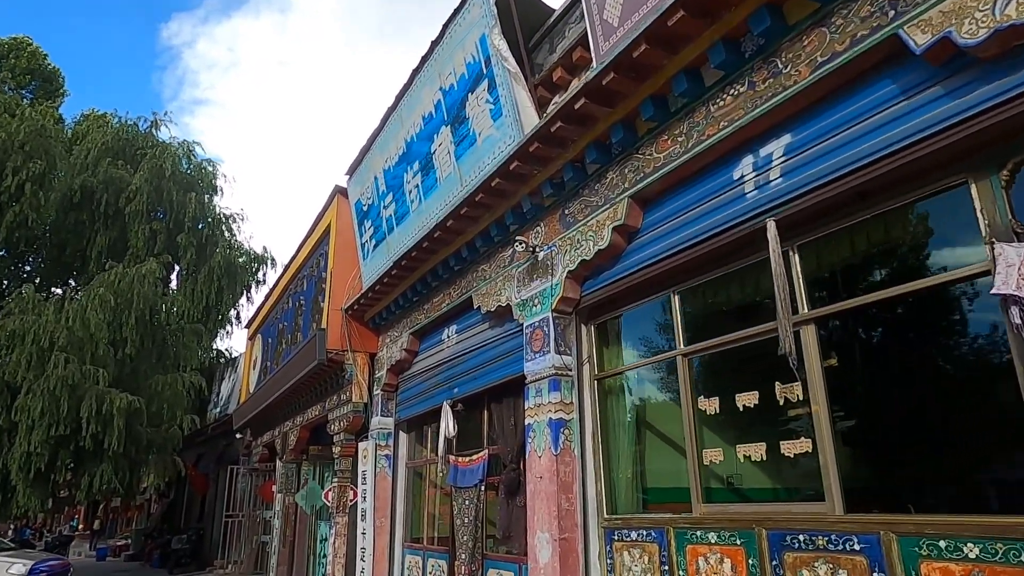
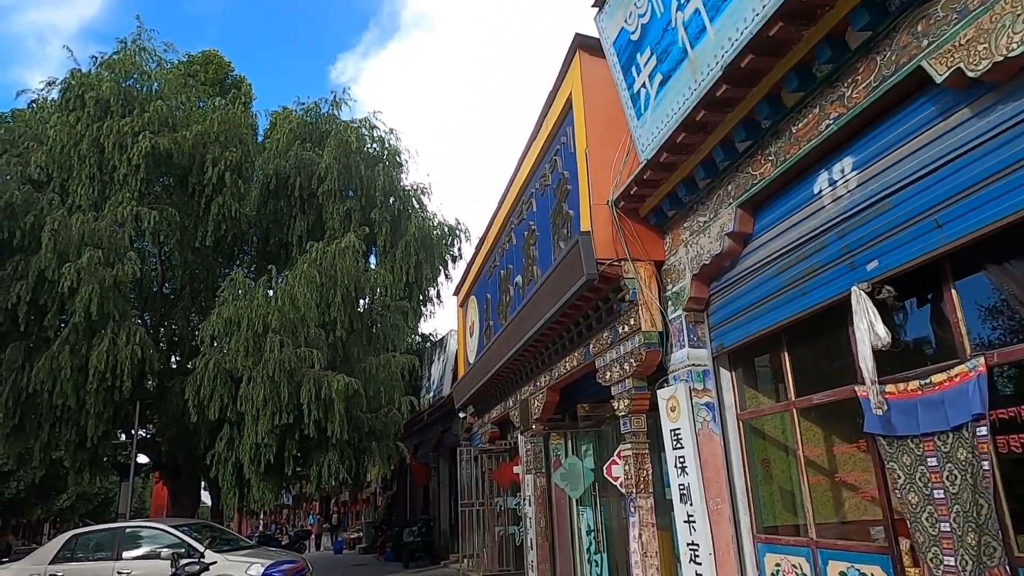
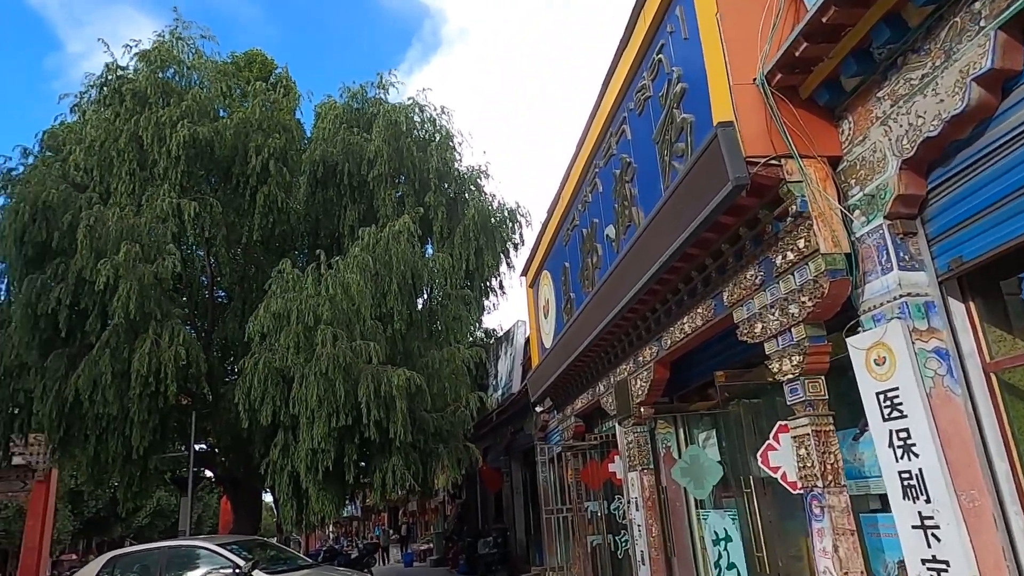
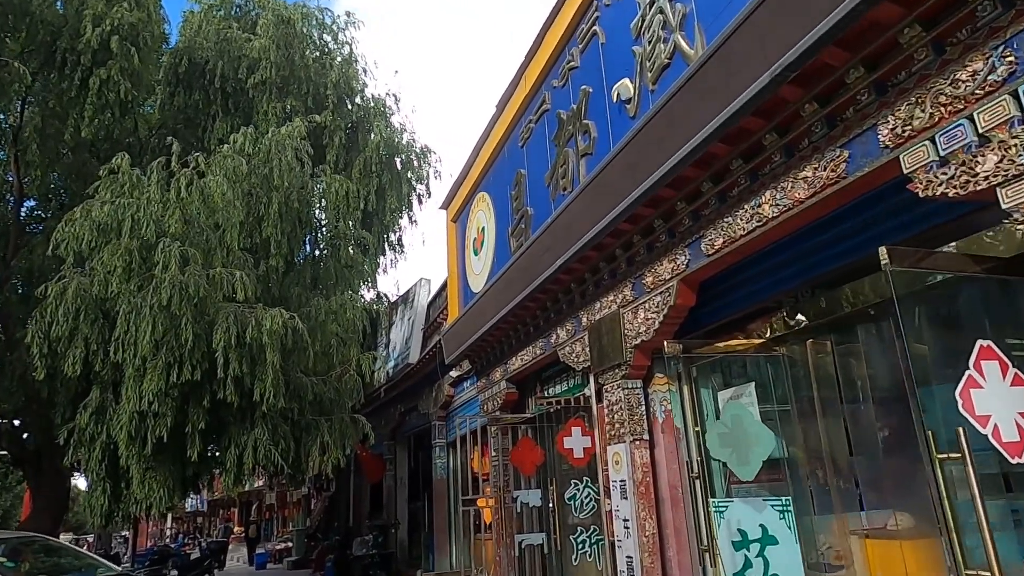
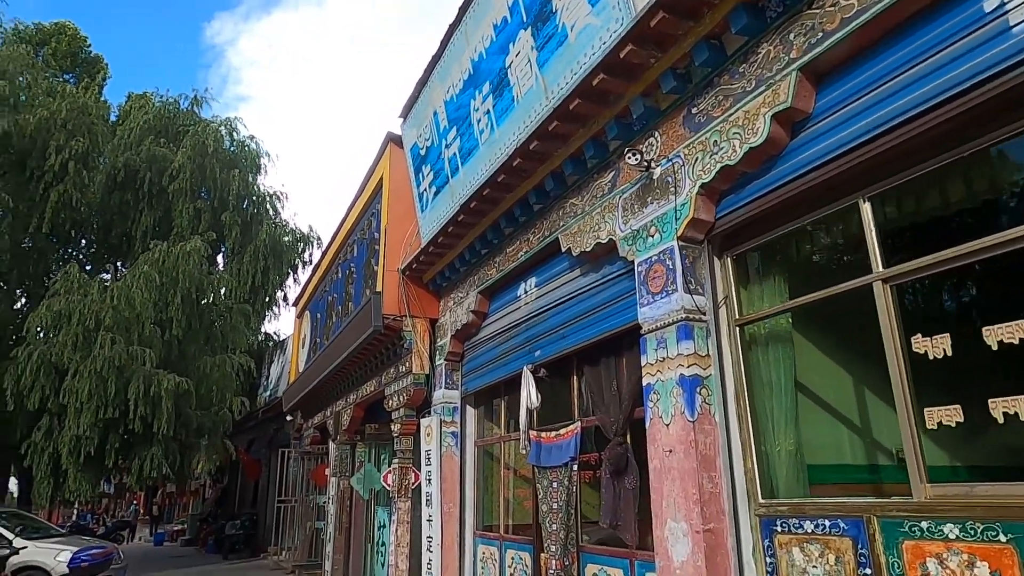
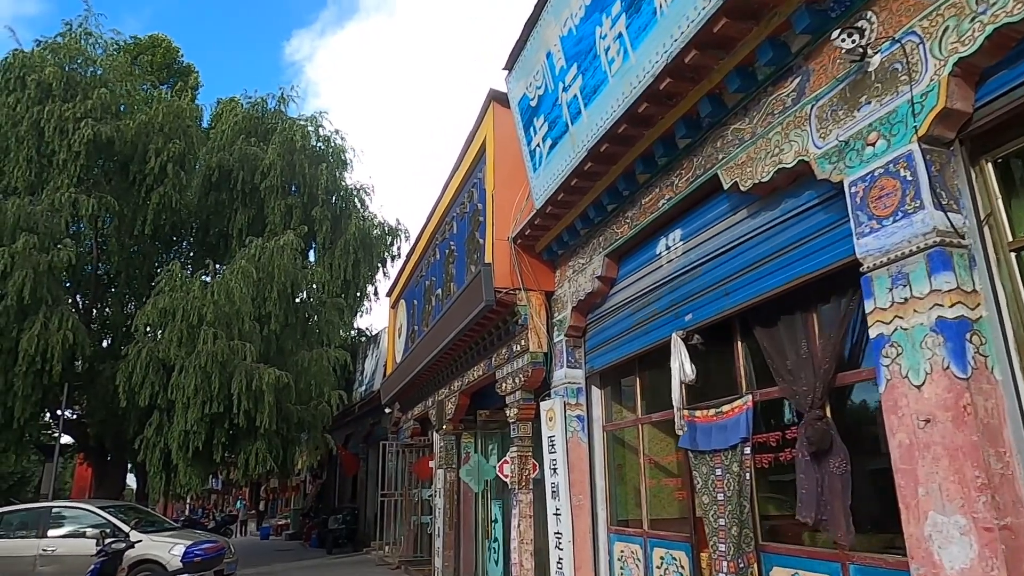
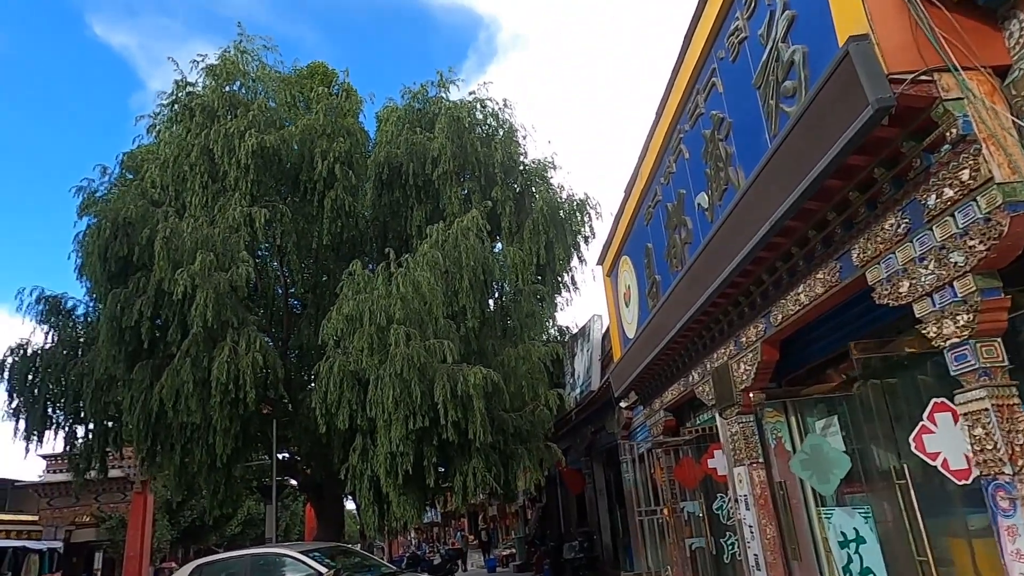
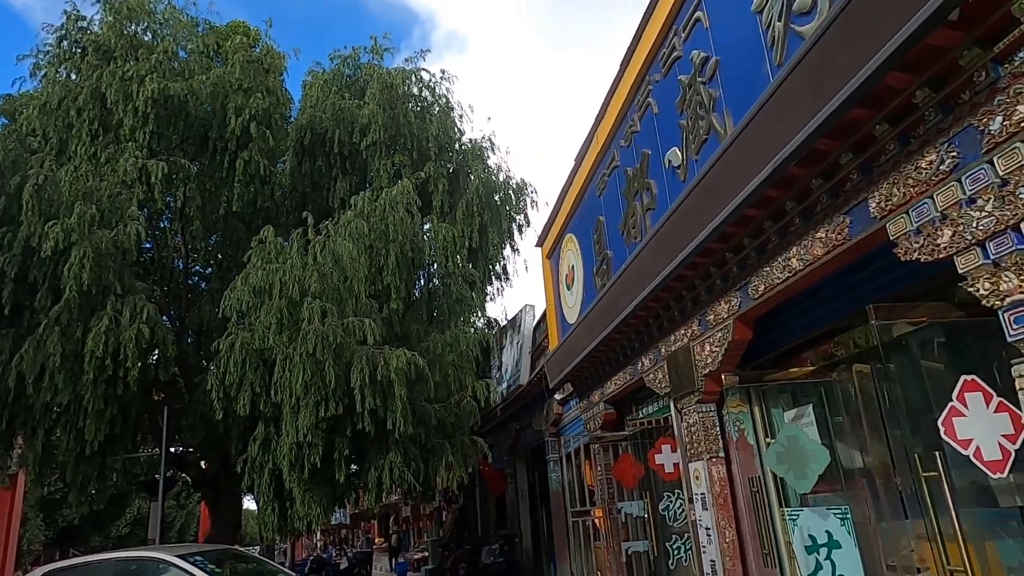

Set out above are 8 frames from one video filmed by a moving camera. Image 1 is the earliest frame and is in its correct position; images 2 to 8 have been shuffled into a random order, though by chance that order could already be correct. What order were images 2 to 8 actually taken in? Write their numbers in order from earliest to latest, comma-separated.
5, 6, 2, 3, 7, 8, 4
